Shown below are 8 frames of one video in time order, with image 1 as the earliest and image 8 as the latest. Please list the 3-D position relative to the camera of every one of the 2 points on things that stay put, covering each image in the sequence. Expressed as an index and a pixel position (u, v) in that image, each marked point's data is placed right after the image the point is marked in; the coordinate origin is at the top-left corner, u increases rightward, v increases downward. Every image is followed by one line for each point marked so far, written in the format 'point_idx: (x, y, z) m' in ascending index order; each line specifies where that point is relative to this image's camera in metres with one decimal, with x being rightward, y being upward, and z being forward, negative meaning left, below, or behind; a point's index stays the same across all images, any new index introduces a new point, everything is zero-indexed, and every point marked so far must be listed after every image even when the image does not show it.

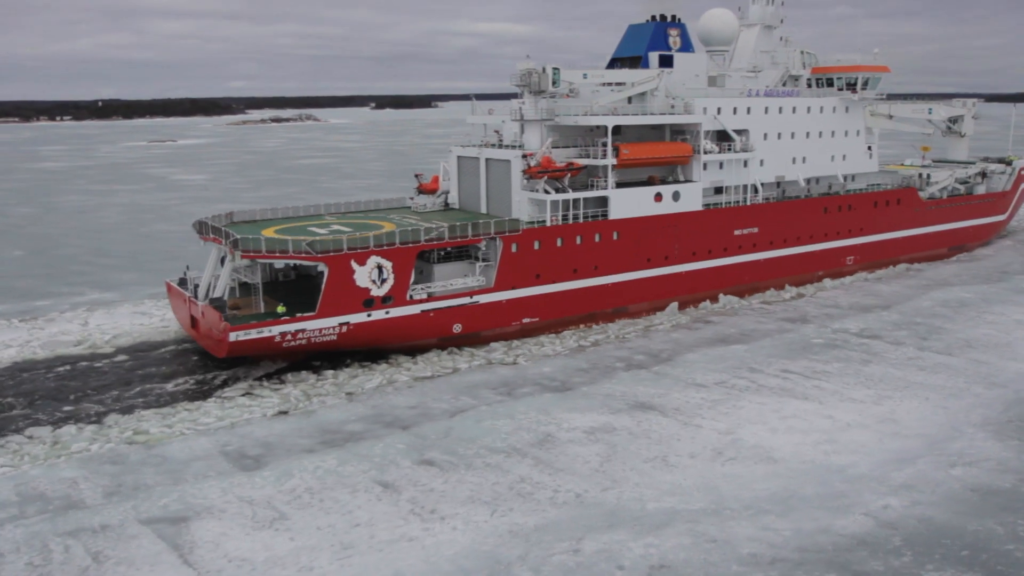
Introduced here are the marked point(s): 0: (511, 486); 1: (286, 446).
0: (+0.1, -2.6, +11.0) m
1: (-3.2, -2.3, +12.1) m
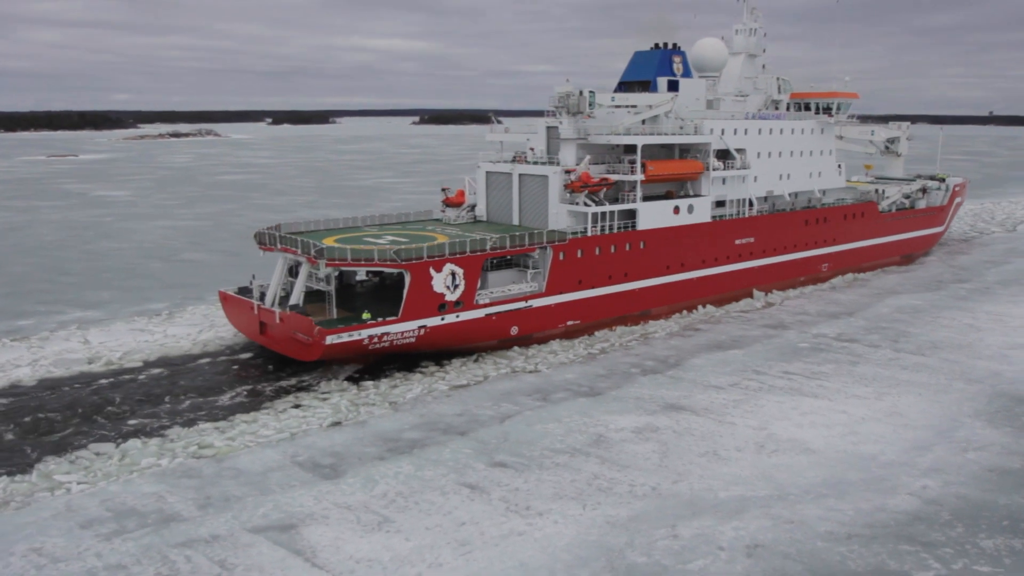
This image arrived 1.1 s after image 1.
0: (+1.1, -2.7, +11.7) m
1: (-2.3, -2.4, +12.5) m
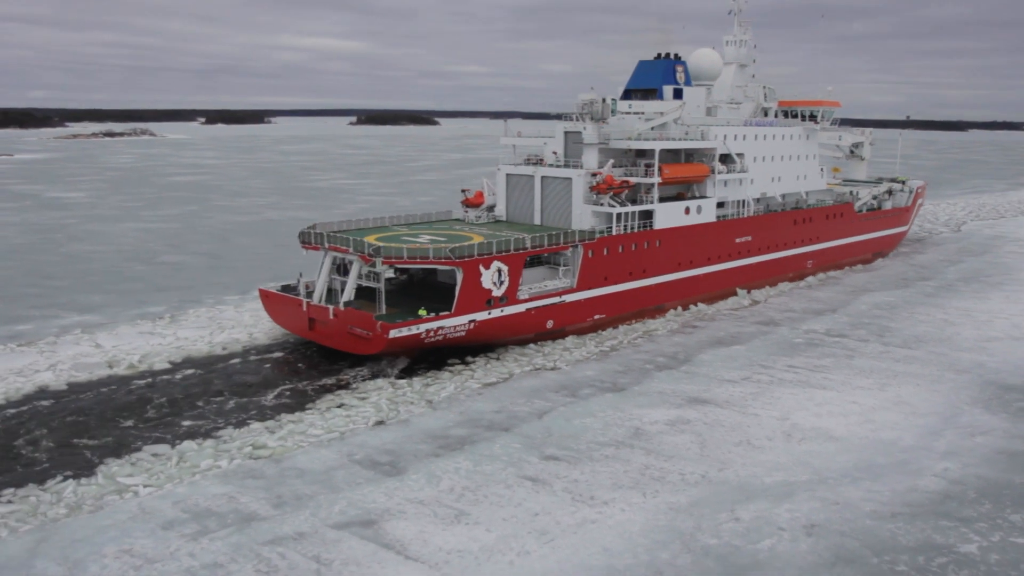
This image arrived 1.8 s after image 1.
0: (+1.9, -2.7, +12.3) m
1: (-1.5, -2.5, +12.8) m
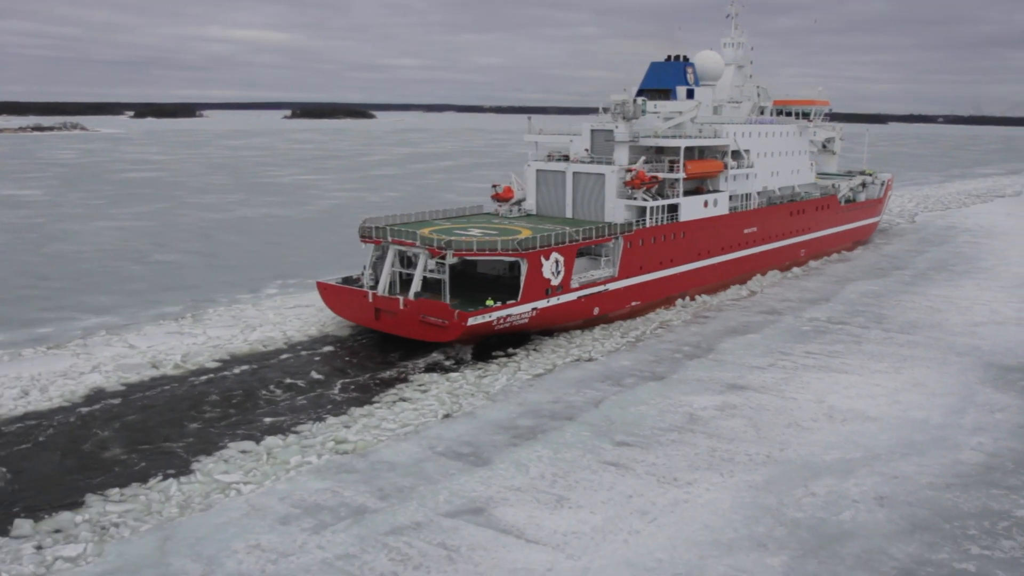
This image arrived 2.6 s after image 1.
0: (+3.1, -2.6, +13.1) m
1: (-0.4, -2.4, +13.3) m
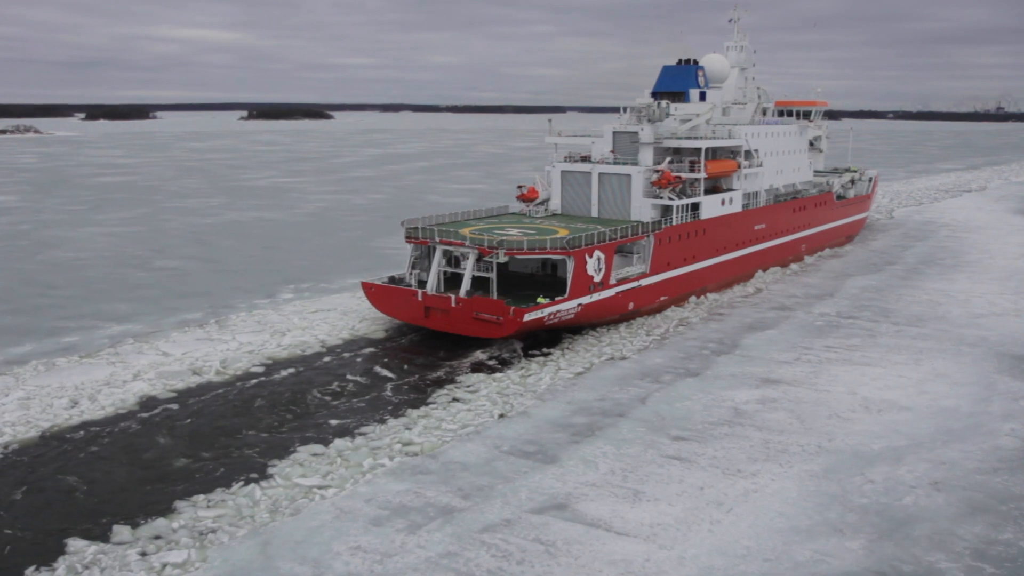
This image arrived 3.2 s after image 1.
0: (+4.1, -2.5, +13.6) m
1: (+0.6, -2.4, +13.6) m
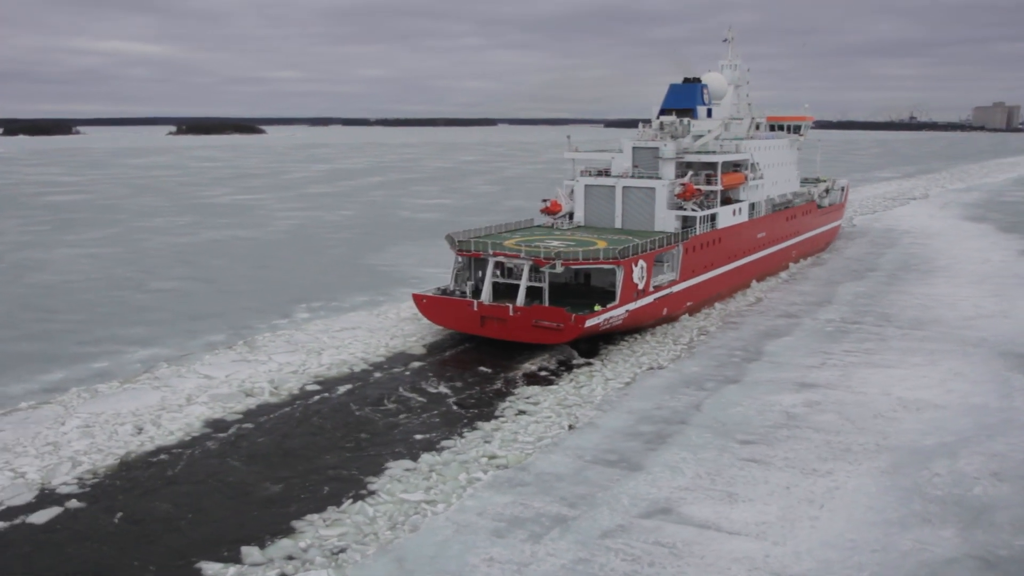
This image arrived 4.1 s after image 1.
0: (+5.4, -2.7, +14.3) m
1: (+1.9, -2.7, +14.0) m
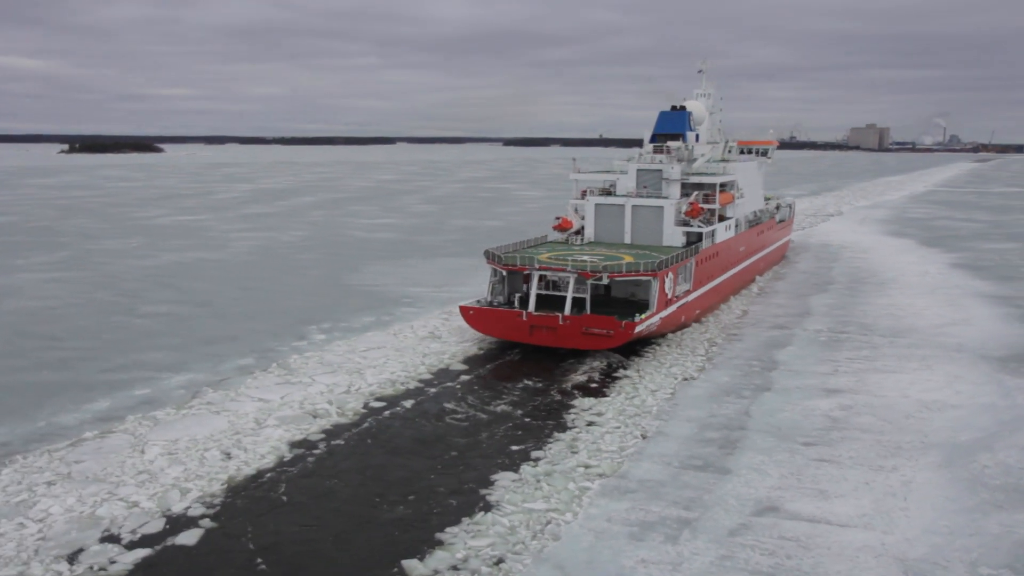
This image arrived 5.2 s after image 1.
0: (+6.8, -2.9, +15.6) m
1: (+3.4, -2.9, +15.0) m
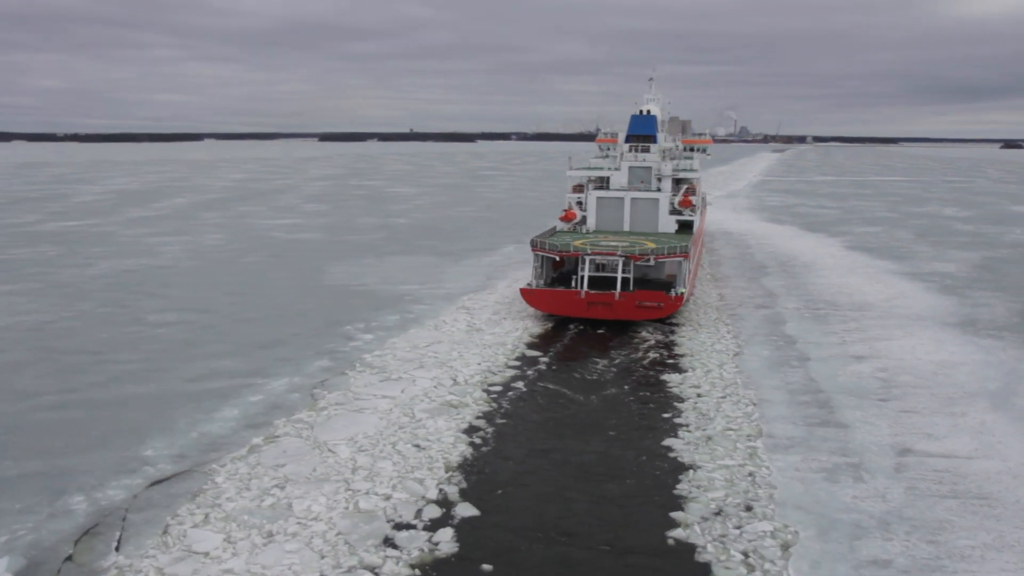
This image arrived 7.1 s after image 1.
0: (+9.5, -2.4, +18.9) m
1: (+6.3, -2.6, +17.5) m
